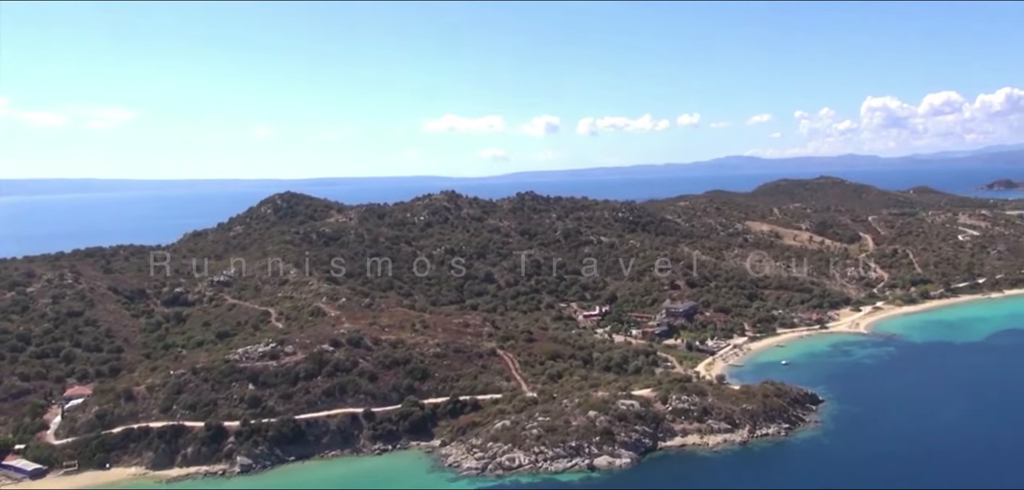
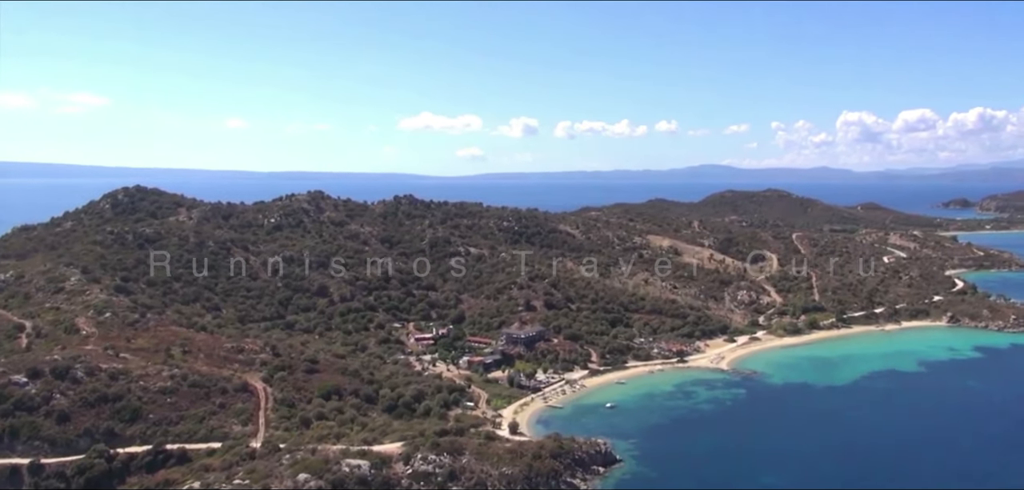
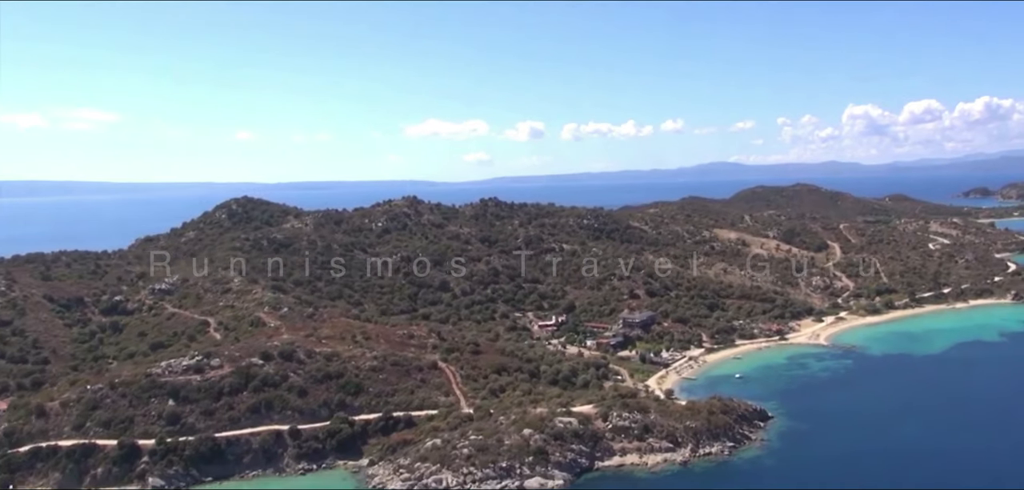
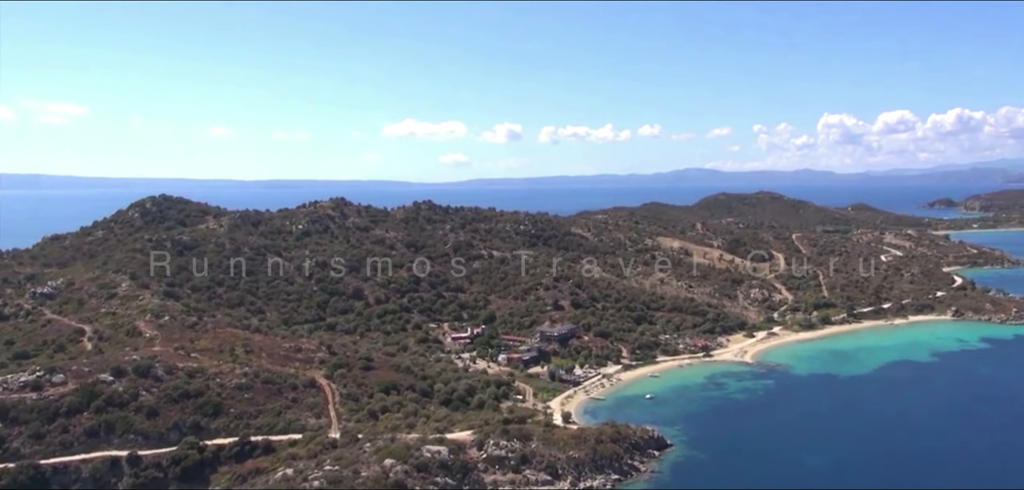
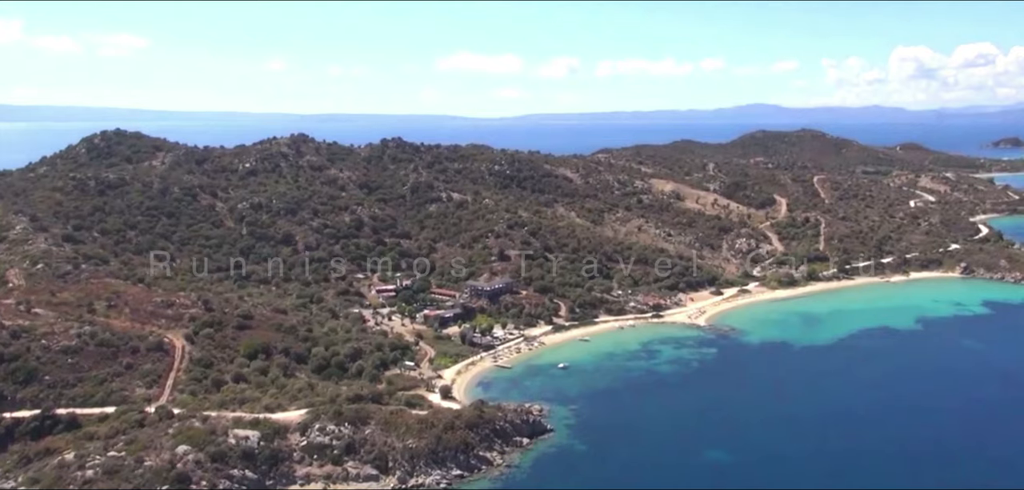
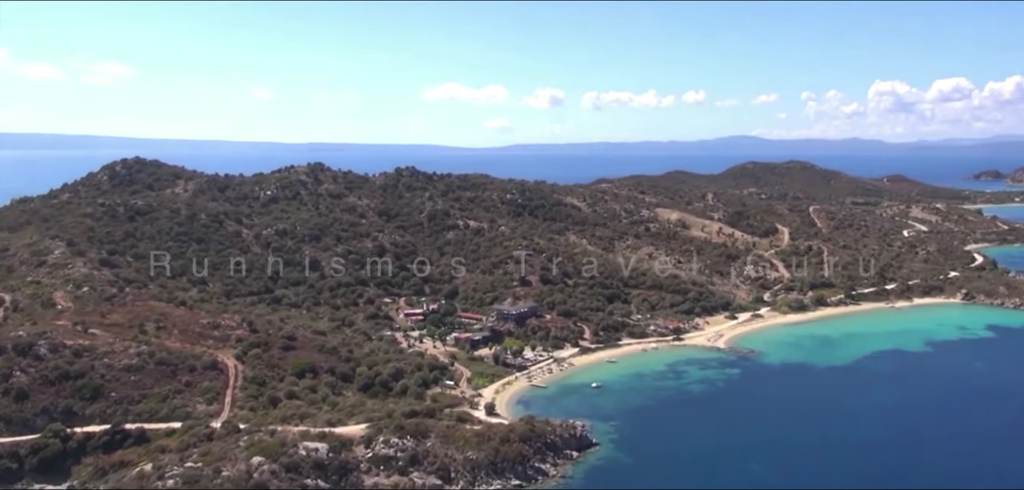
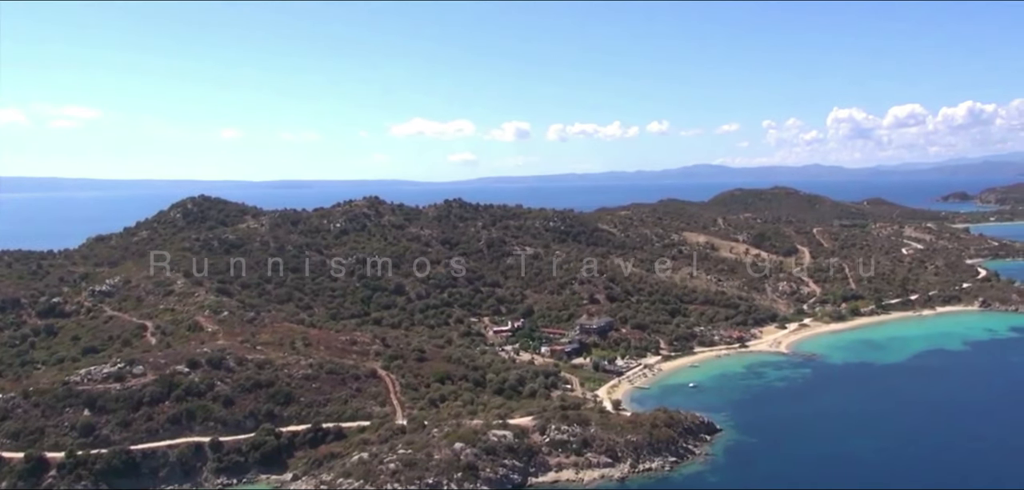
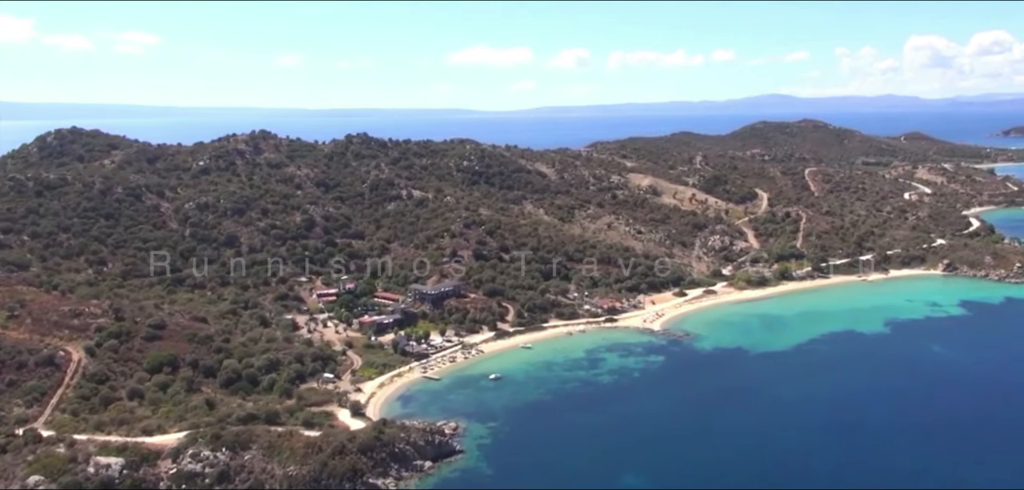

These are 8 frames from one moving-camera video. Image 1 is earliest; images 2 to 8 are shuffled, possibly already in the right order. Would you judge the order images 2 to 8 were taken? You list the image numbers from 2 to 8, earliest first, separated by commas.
3, 7, 4, 2, 6, 5, 8
